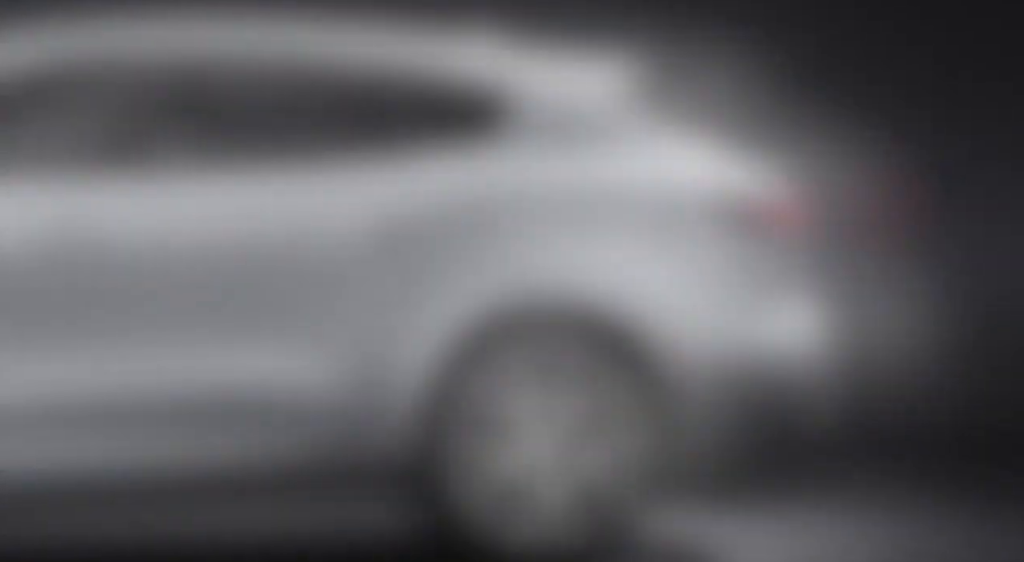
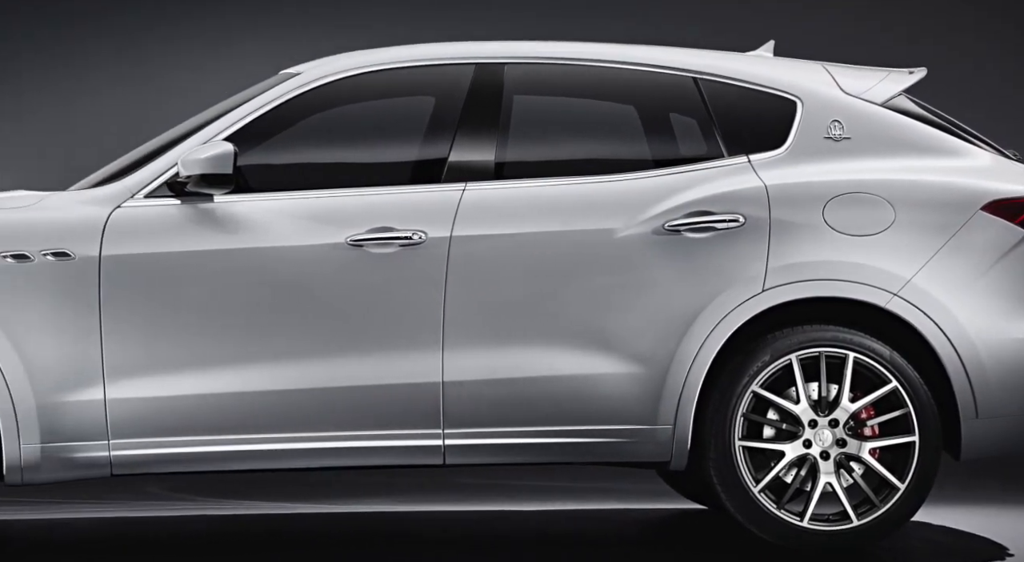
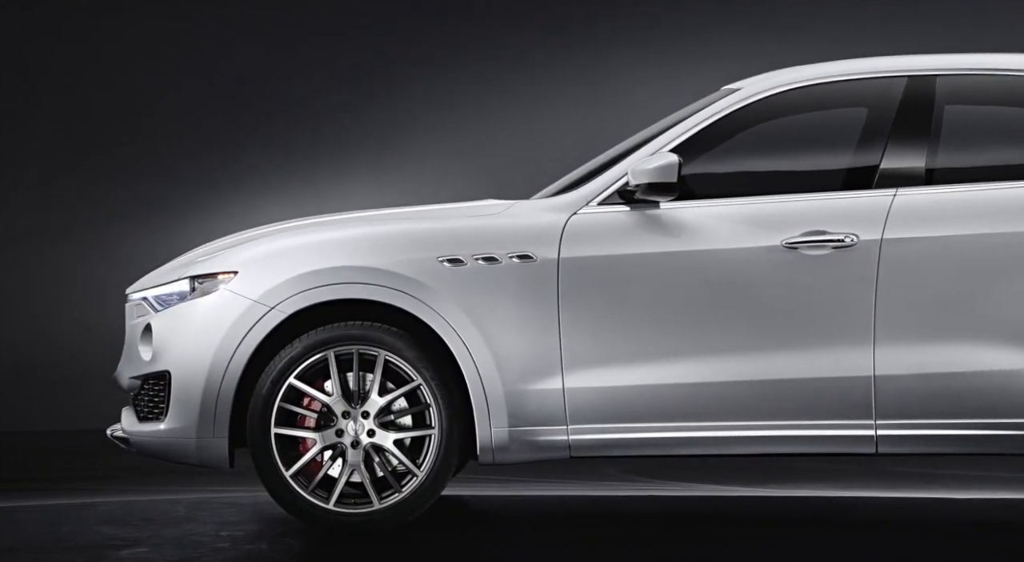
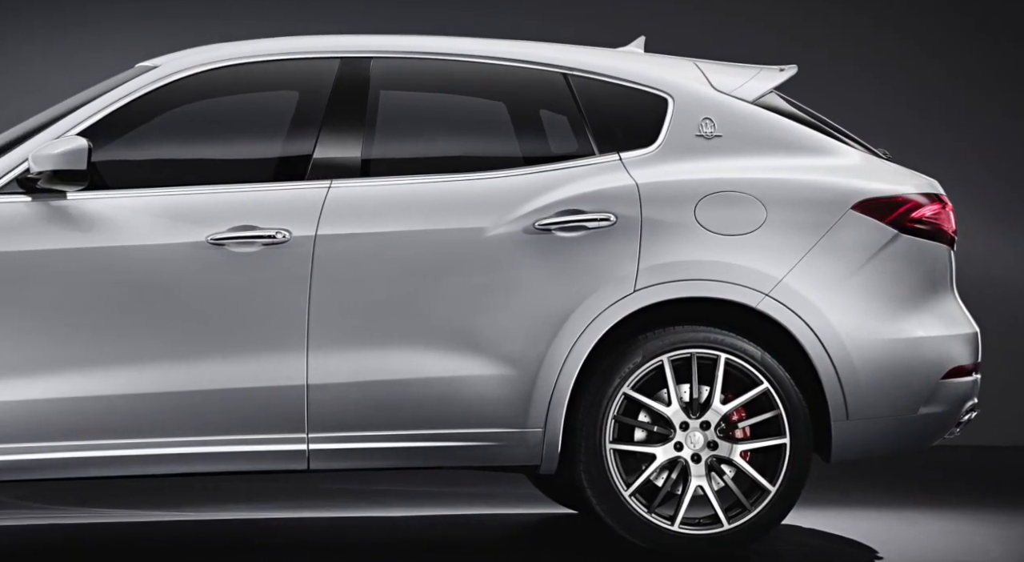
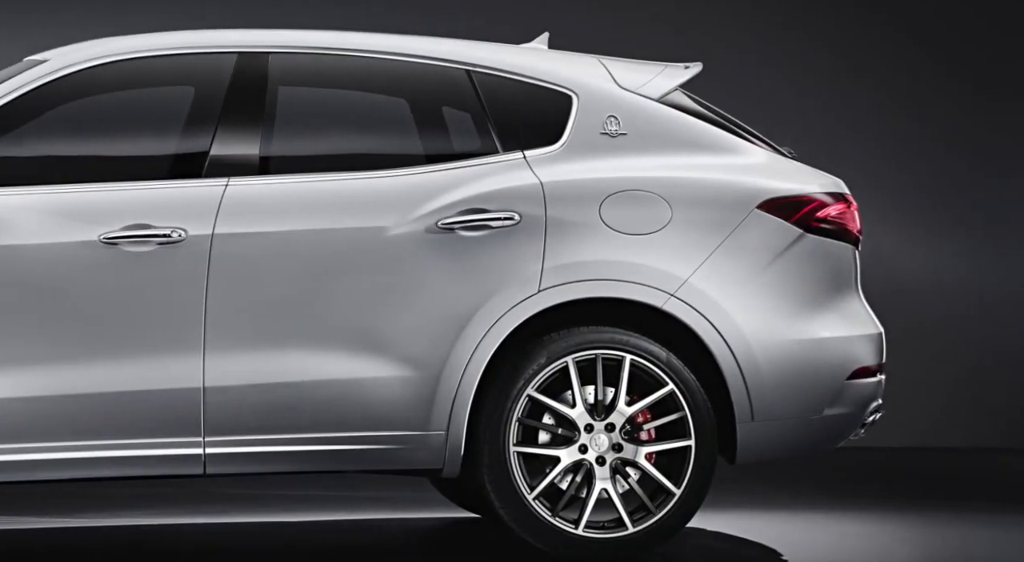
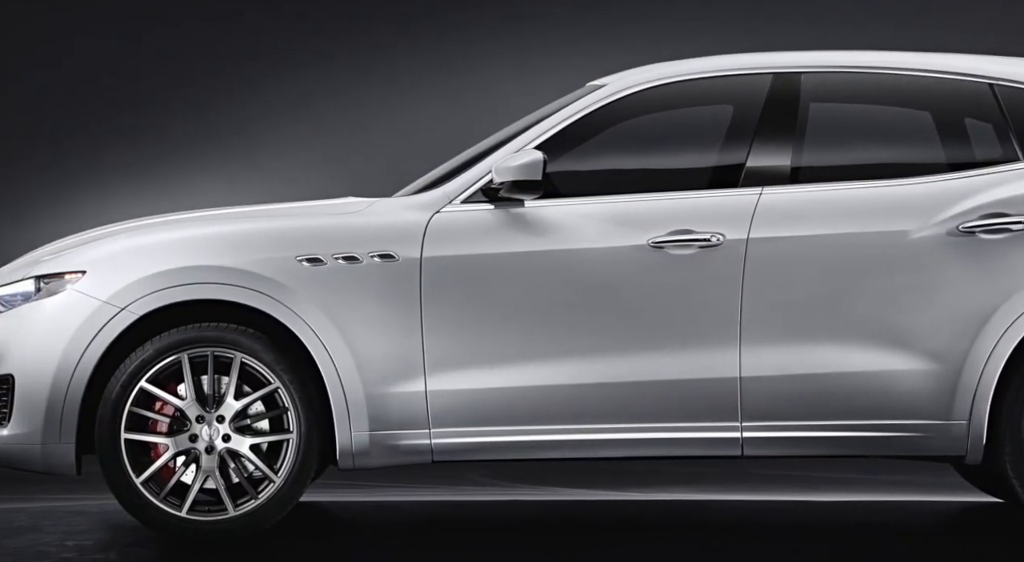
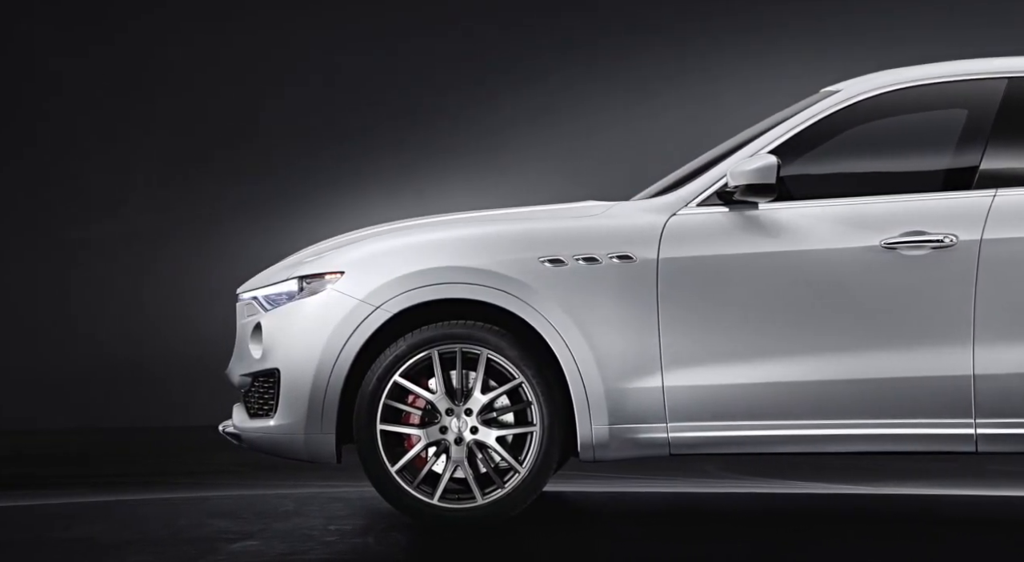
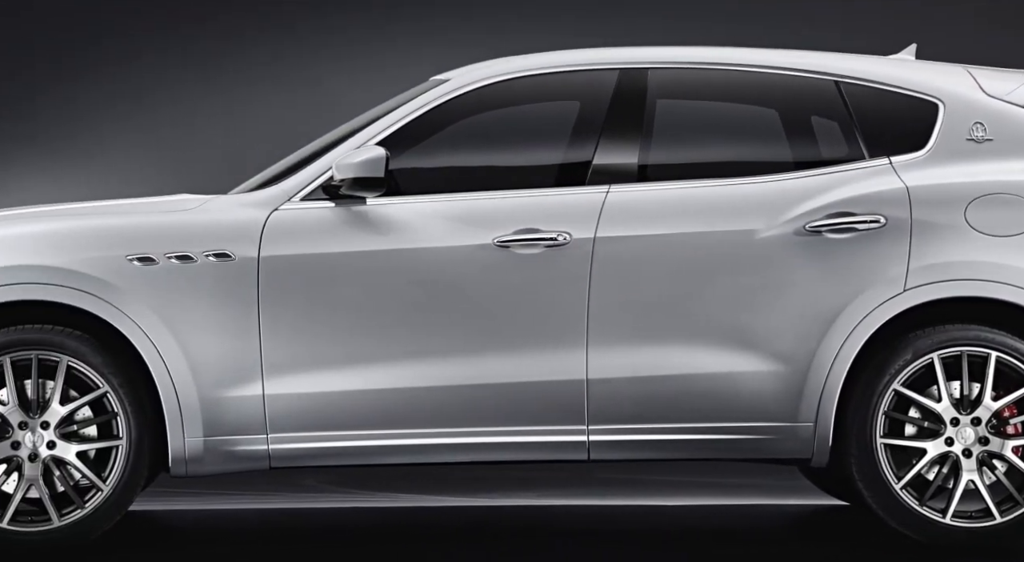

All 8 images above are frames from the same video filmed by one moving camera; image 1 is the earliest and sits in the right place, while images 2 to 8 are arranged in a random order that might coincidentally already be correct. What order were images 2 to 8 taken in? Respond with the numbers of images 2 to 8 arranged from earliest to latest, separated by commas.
5, 4, 2, 8, 6, 3, 7
